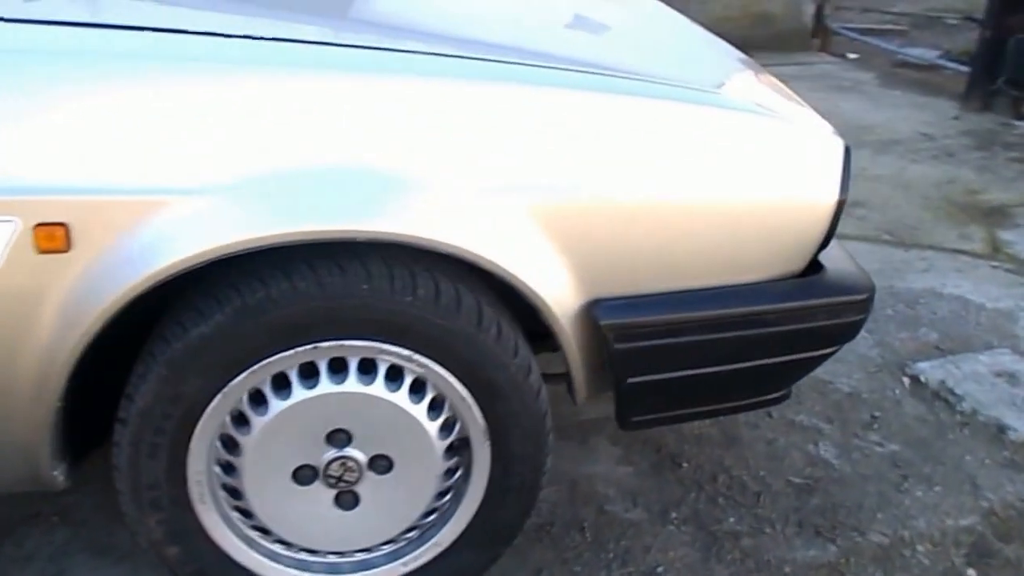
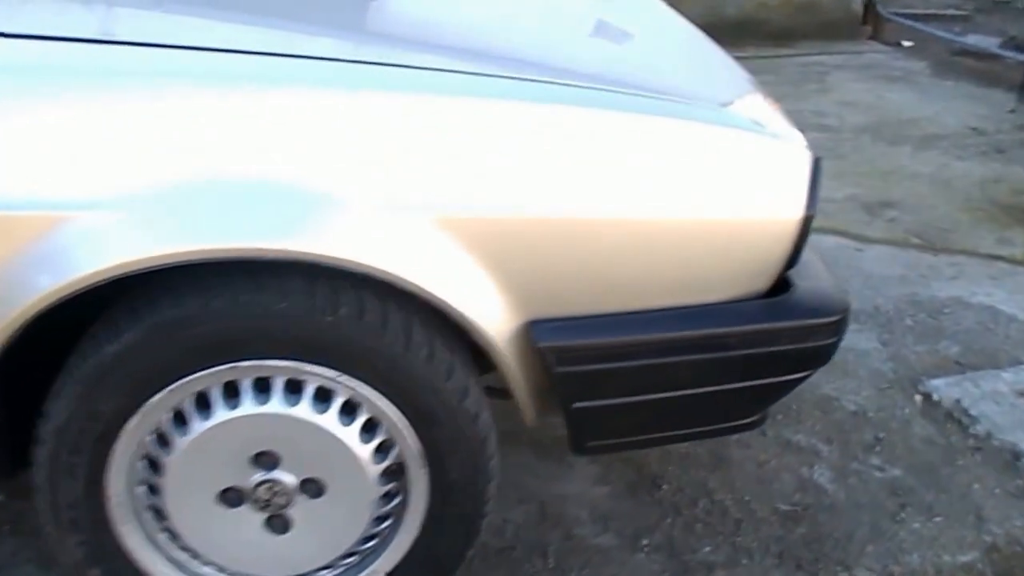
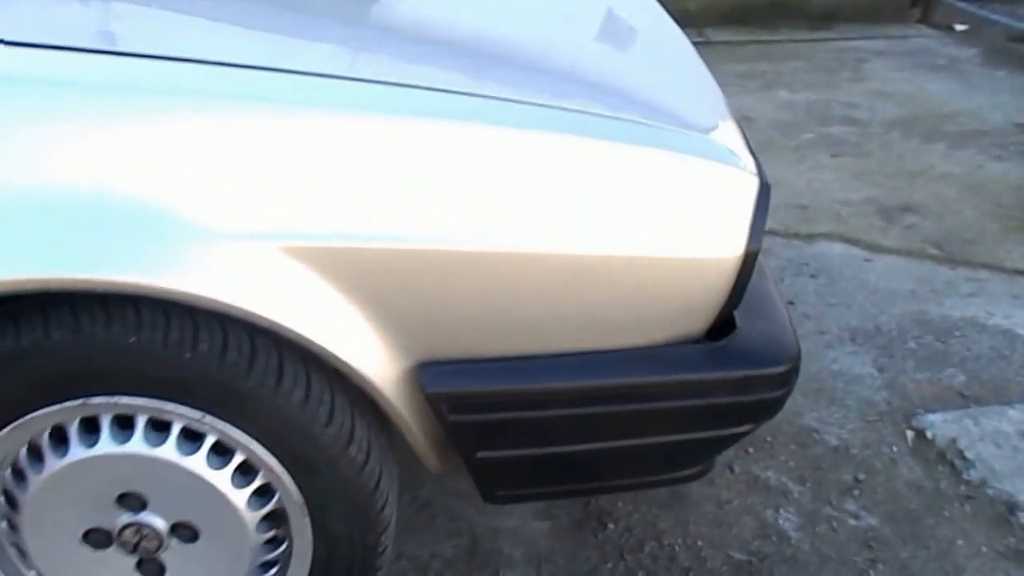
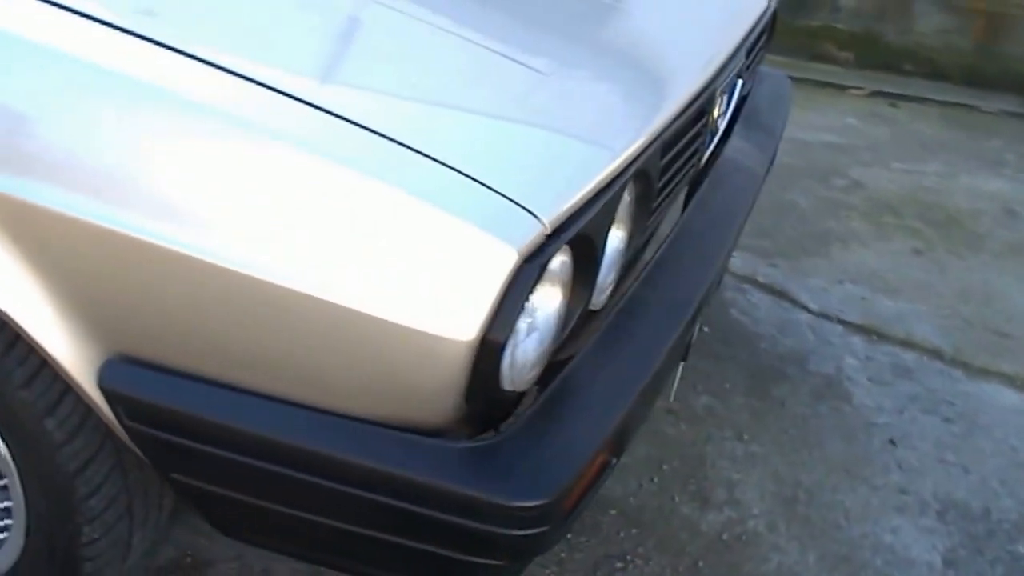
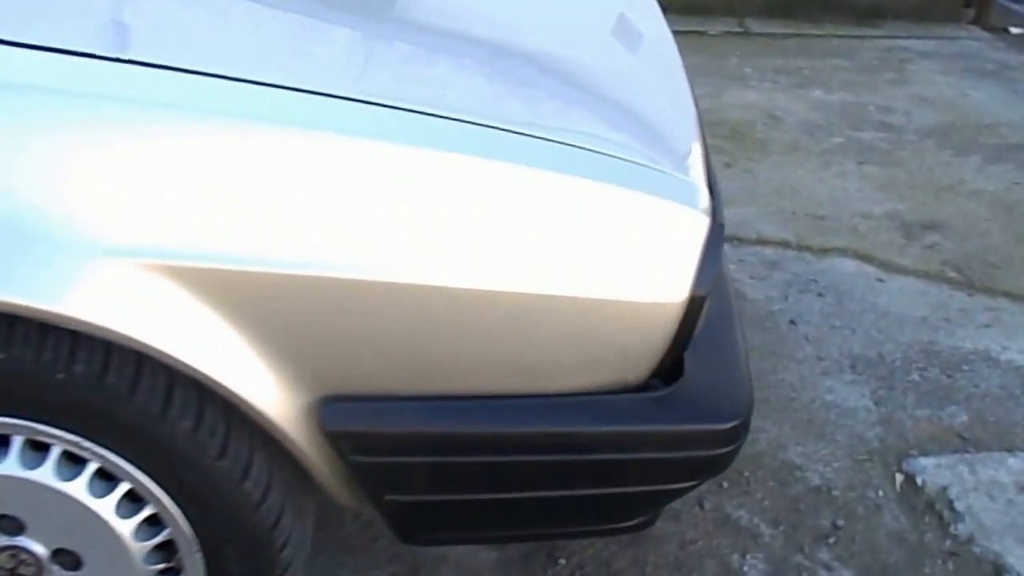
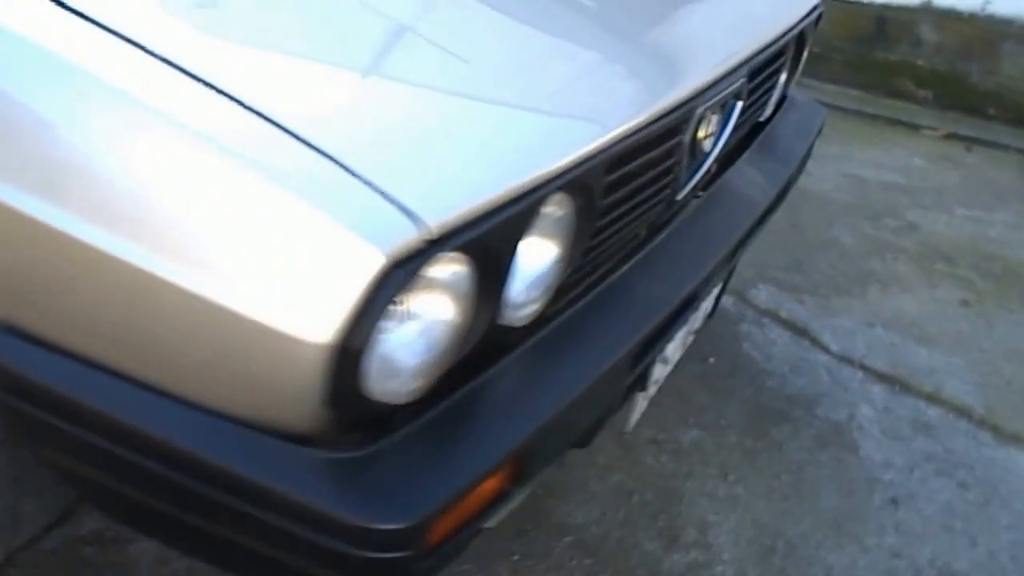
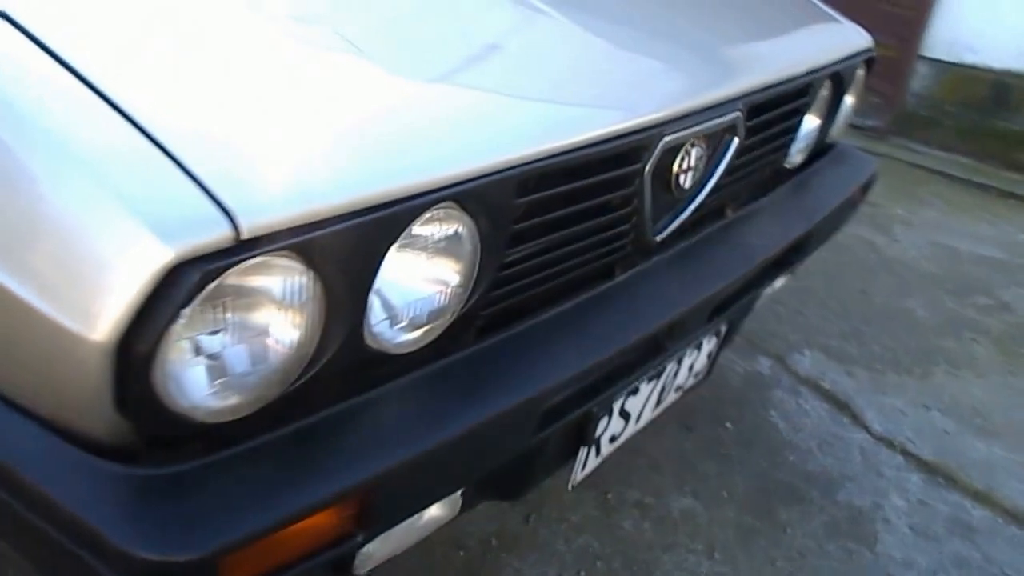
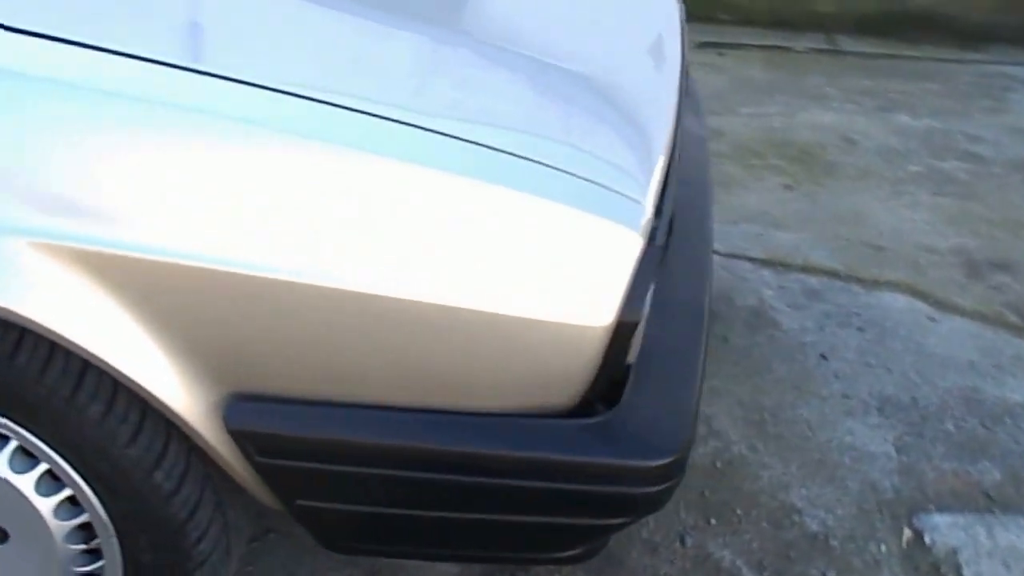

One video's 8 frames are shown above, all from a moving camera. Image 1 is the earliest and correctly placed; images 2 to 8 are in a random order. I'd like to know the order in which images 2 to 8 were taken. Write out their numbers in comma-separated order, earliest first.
2, 3, 5, 8, 4, 6, 7
